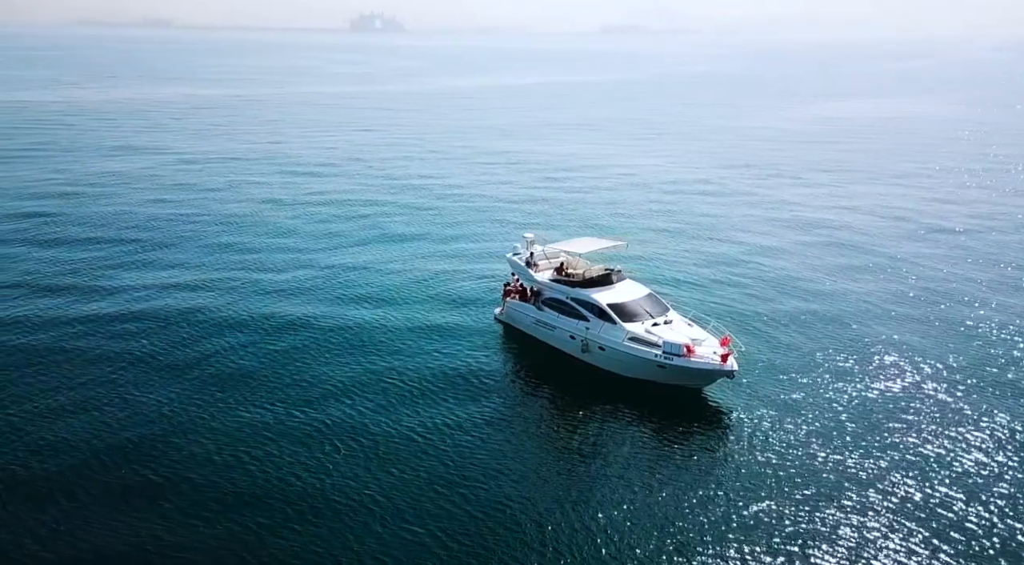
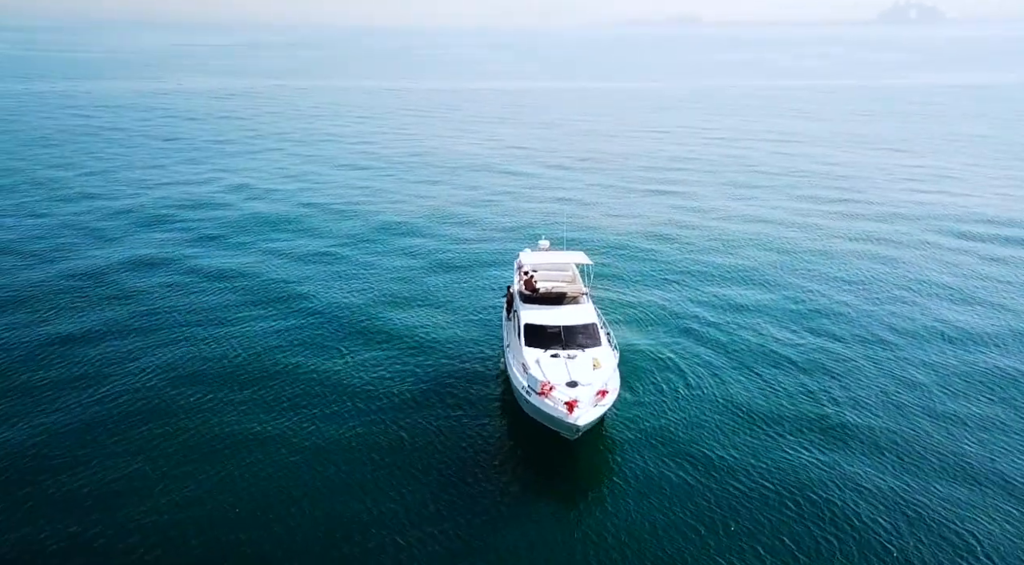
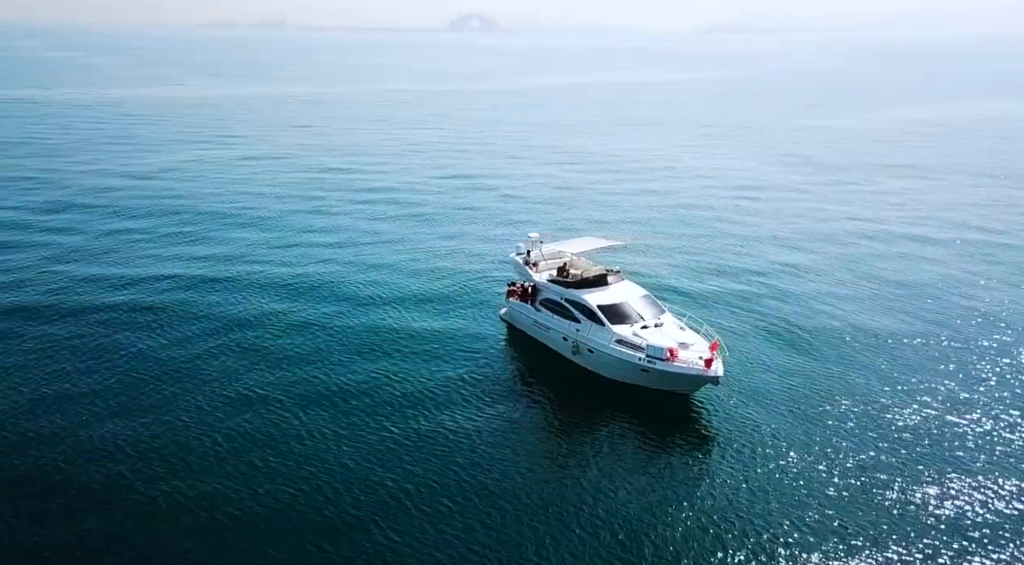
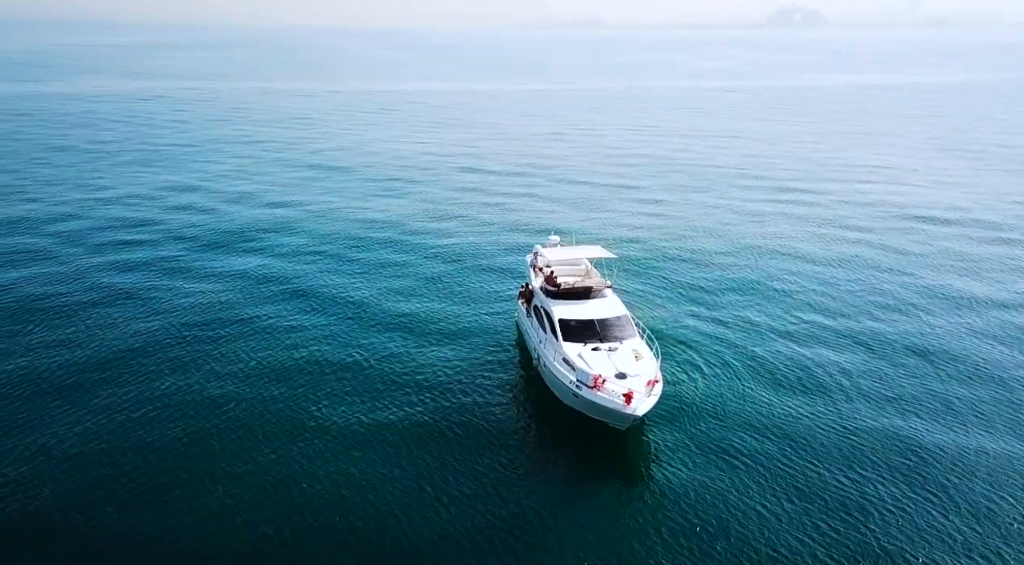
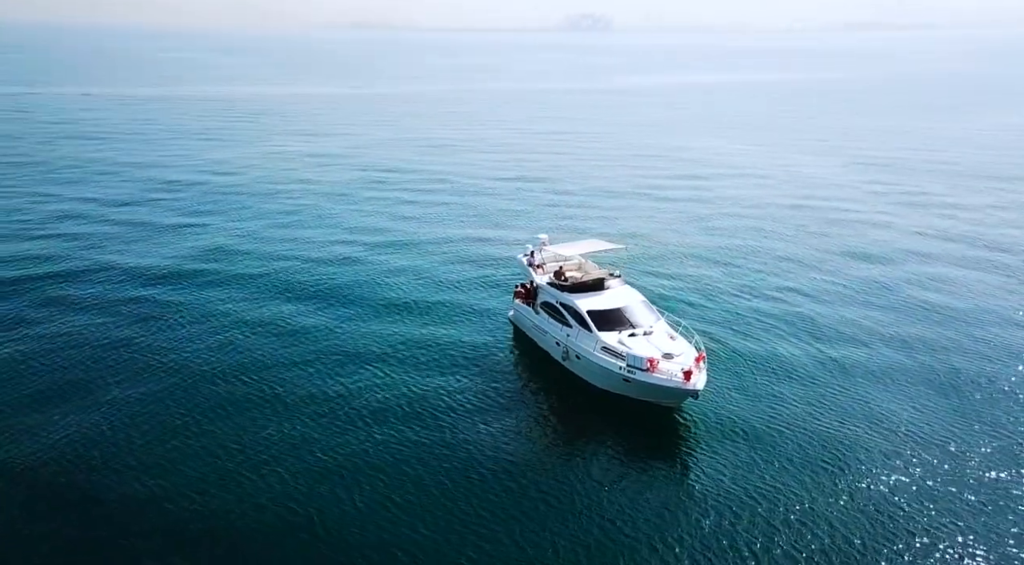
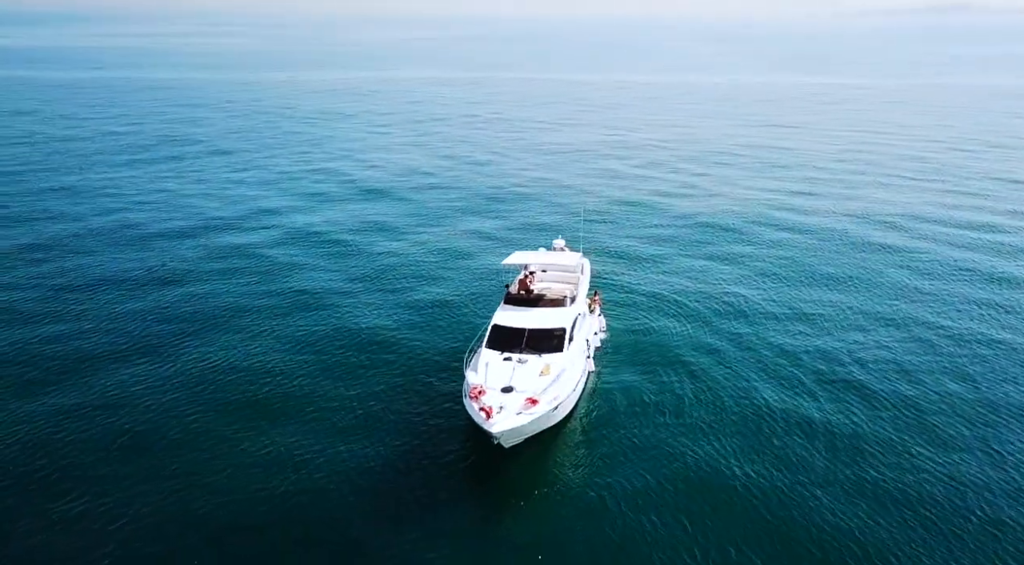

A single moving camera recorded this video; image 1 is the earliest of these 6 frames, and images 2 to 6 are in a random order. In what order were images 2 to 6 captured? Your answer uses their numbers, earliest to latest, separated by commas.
3, 5, 4, 2, 6
